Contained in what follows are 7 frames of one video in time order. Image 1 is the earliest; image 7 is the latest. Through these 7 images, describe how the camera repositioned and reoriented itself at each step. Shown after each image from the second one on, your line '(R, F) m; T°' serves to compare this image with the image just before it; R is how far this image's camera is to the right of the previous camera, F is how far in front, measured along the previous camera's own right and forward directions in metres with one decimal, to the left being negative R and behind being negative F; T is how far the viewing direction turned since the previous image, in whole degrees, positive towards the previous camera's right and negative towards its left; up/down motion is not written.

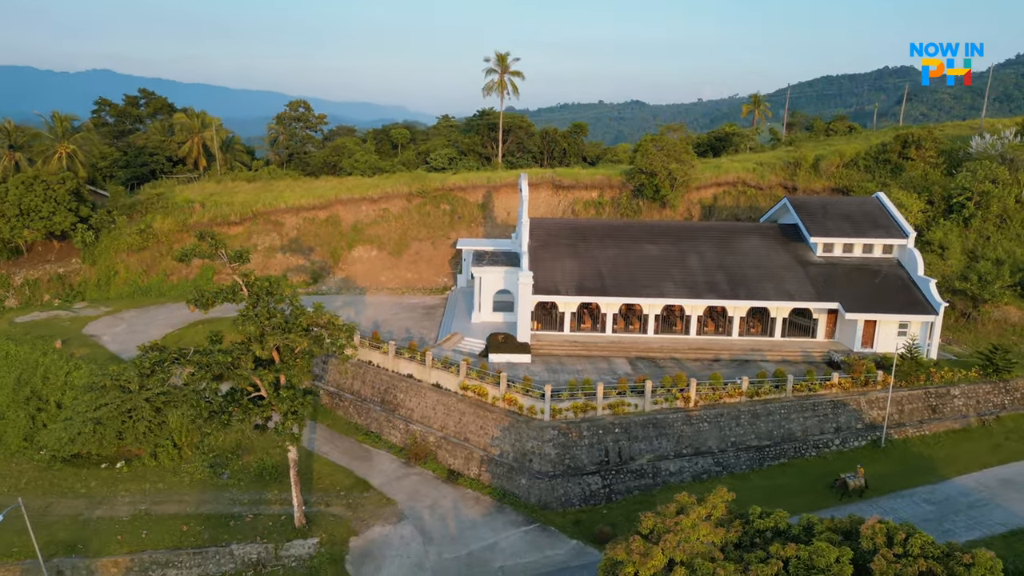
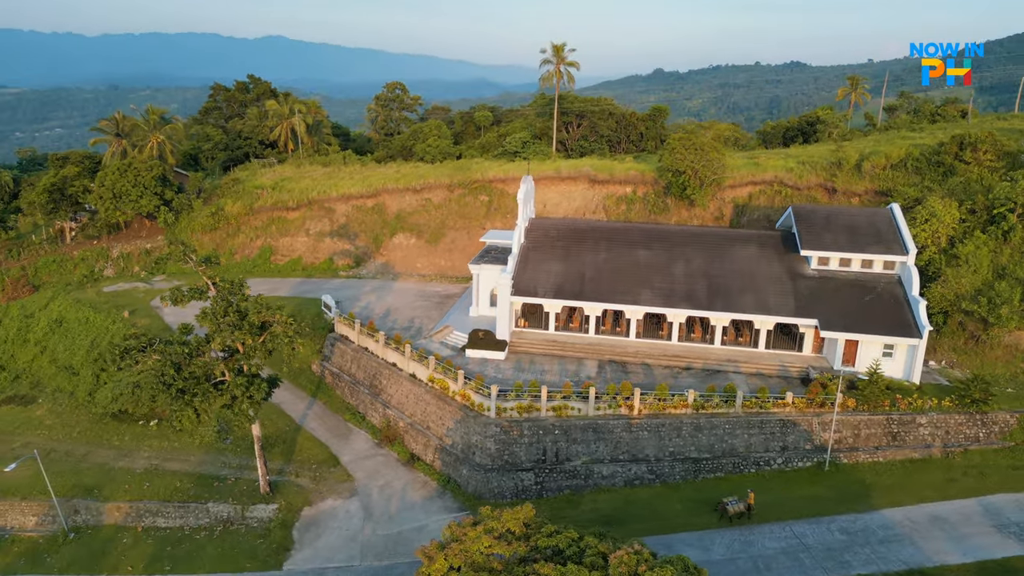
(+6.1, -1.2) m; -11°
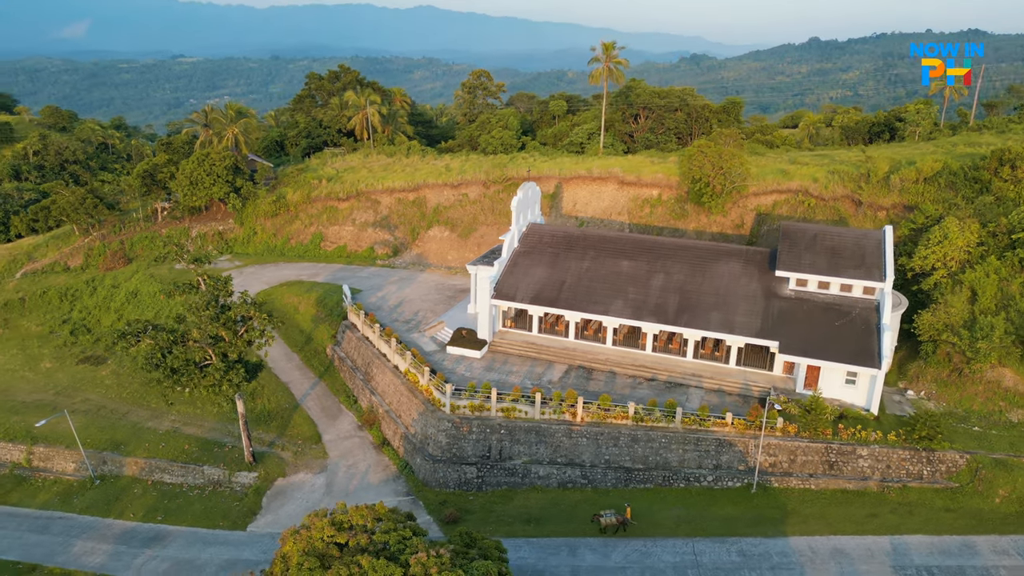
(+6.2, -1.3) m; -10°
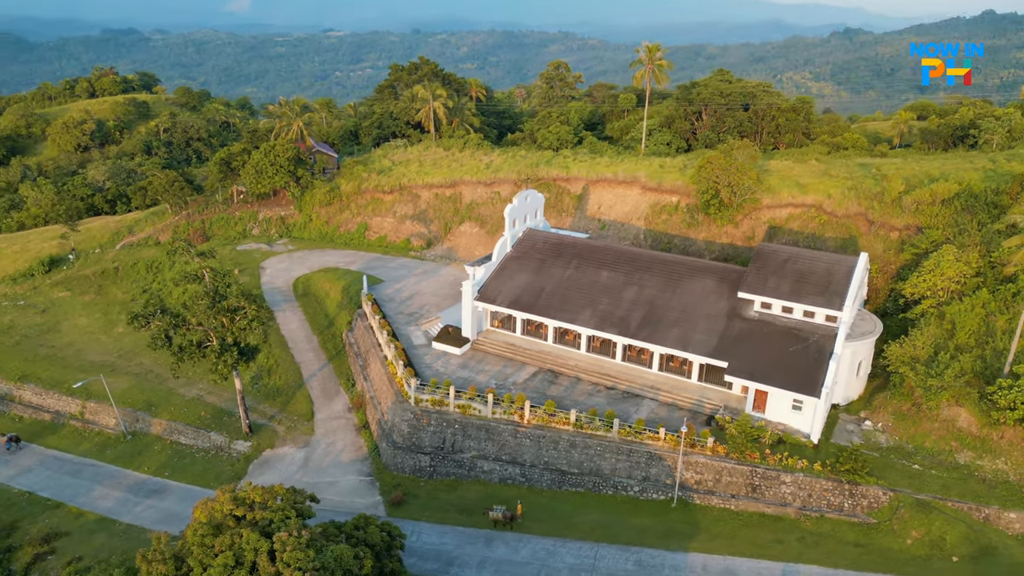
(+6.3, -1.5) m; -9°
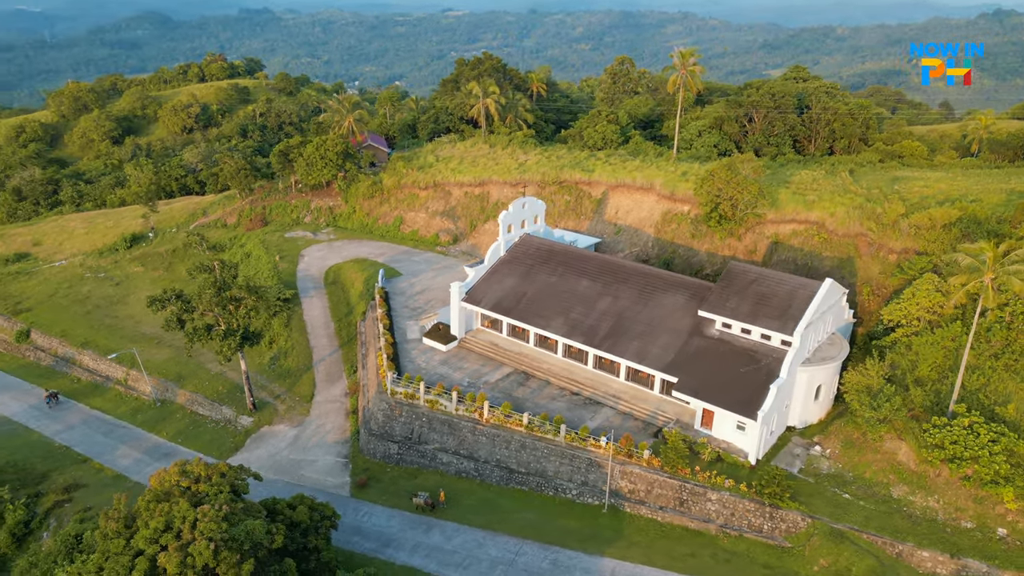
(+5.6, -1.4) m; -8°
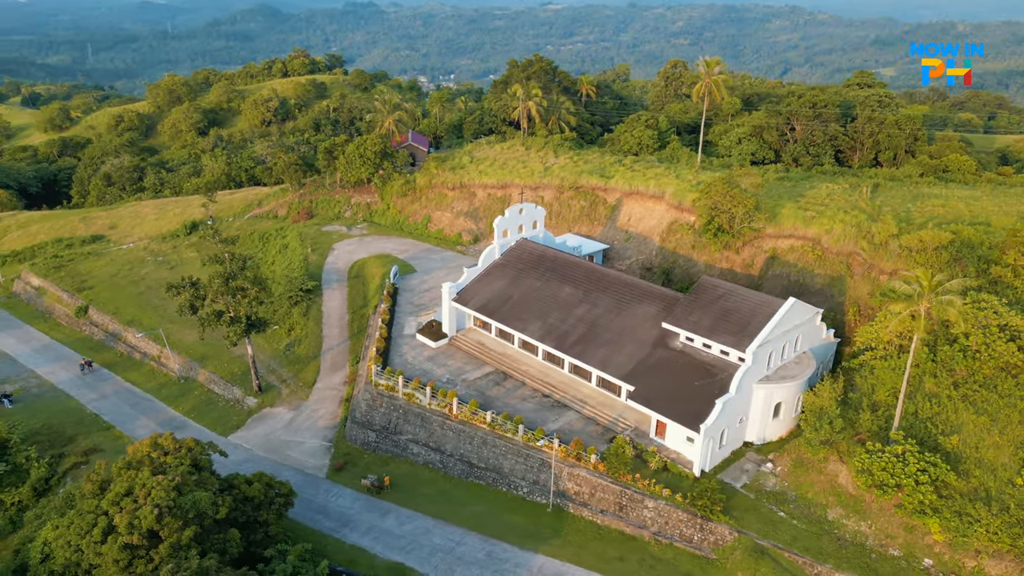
(+4.9, -1.1) m; -7°
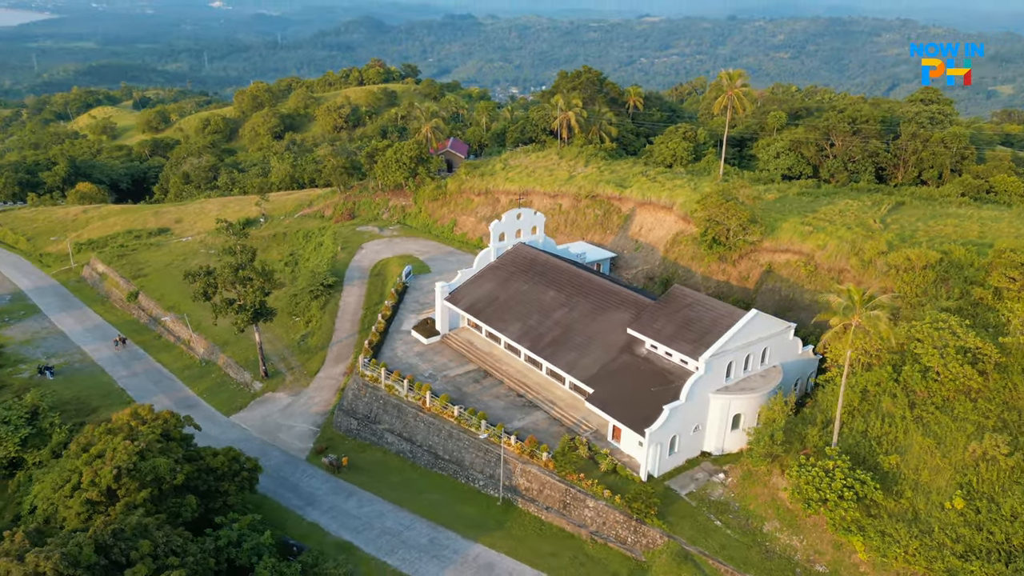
(+4.9, -0.8) m; -7°
